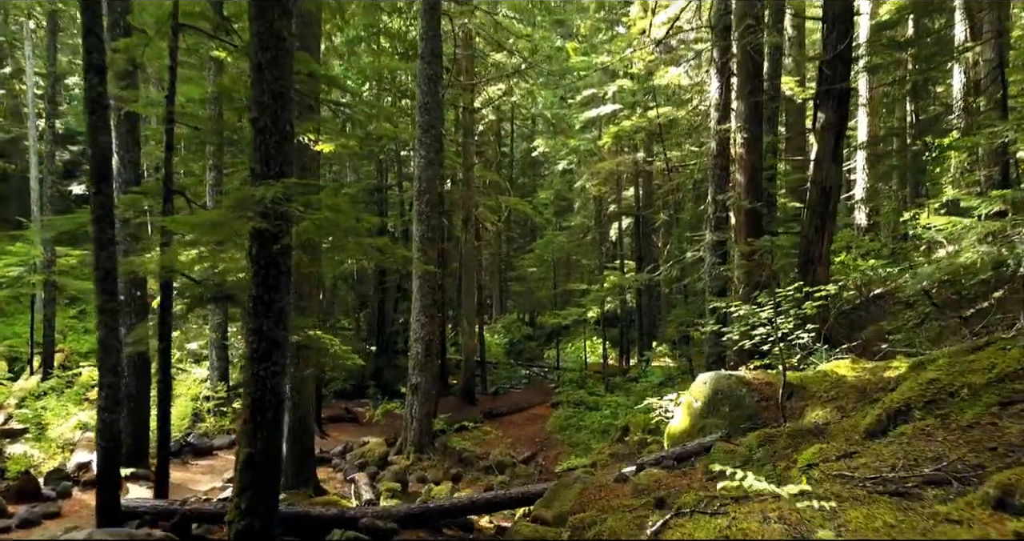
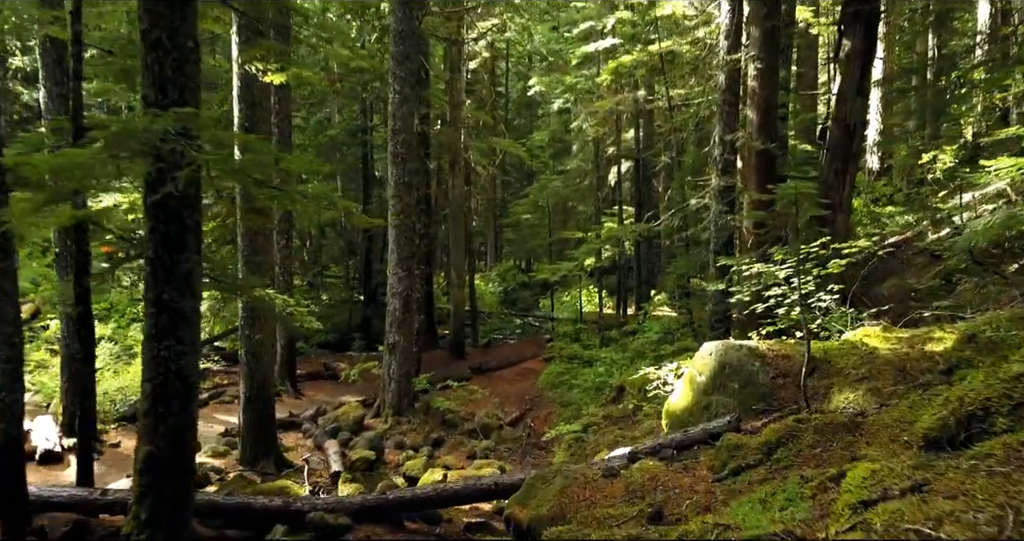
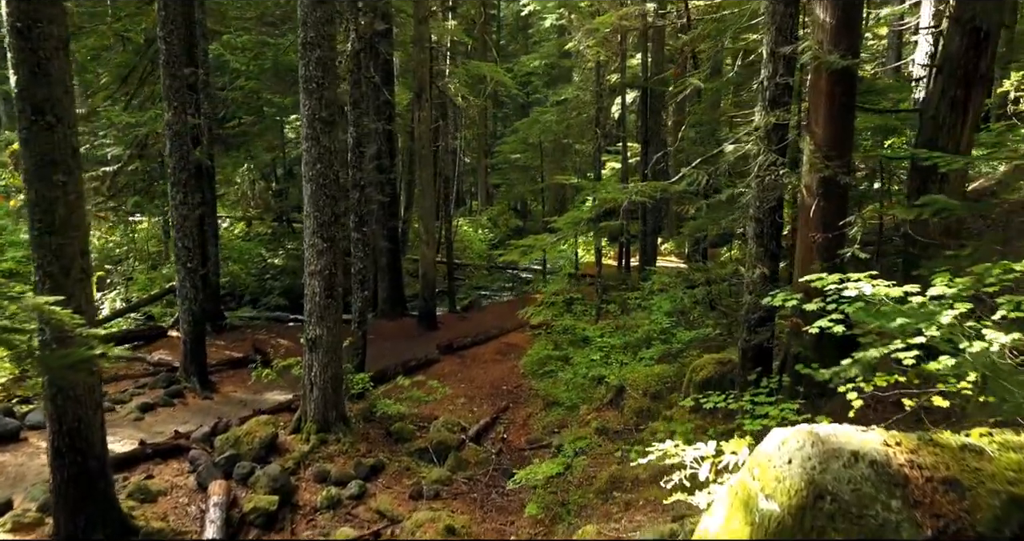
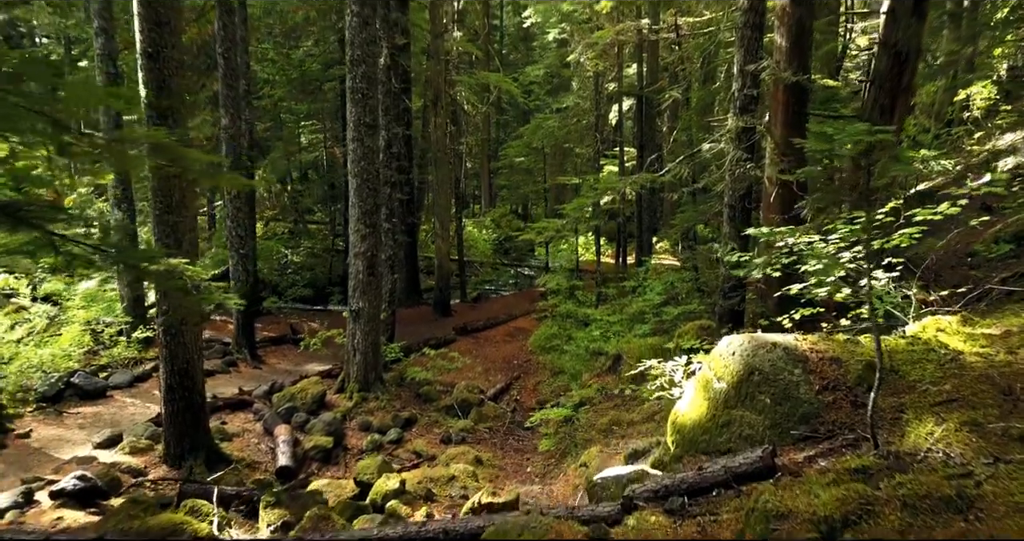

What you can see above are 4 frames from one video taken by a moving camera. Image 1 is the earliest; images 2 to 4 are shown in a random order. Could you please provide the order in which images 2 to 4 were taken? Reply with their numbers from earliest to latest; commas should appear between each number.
2, 4, 3
